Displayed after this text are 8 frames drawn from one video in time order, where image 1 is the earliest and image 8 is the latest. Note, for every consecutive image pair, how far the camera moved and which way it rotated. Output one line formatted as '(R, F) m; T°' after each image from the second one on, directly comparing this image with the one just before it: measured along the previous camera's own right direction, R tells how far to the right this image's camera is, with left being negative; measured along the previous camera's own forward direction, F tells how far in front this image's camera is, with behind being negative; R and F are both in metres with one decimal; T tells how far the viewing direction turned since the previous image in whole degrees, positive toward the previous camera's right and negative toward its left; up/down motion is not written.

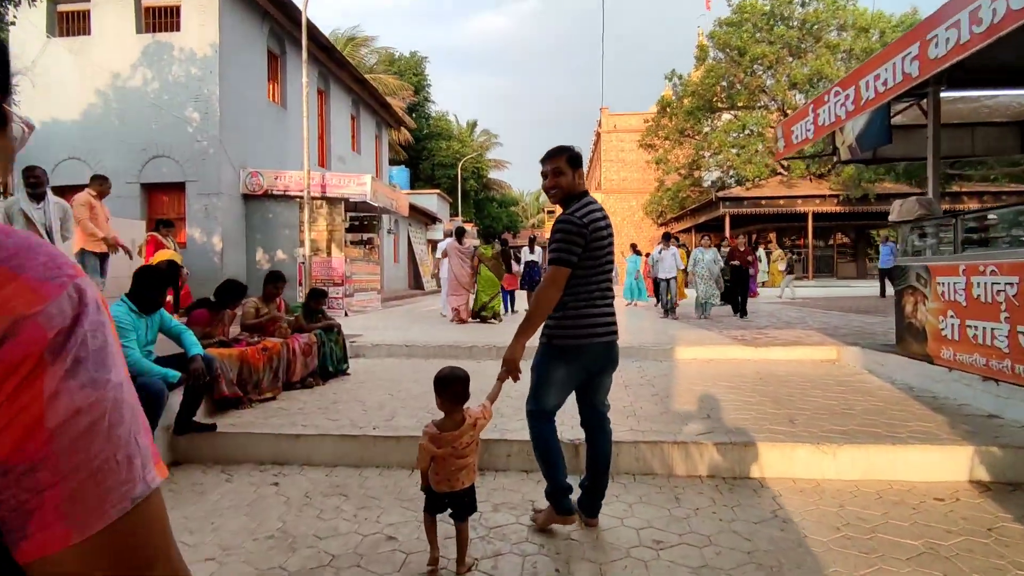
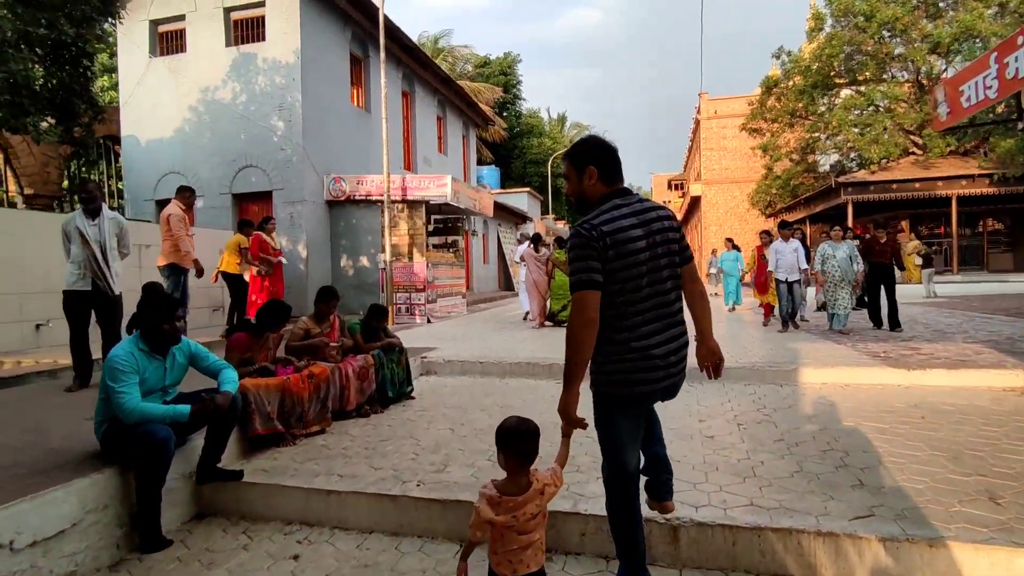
(+0.1, +0.8) m; -10°
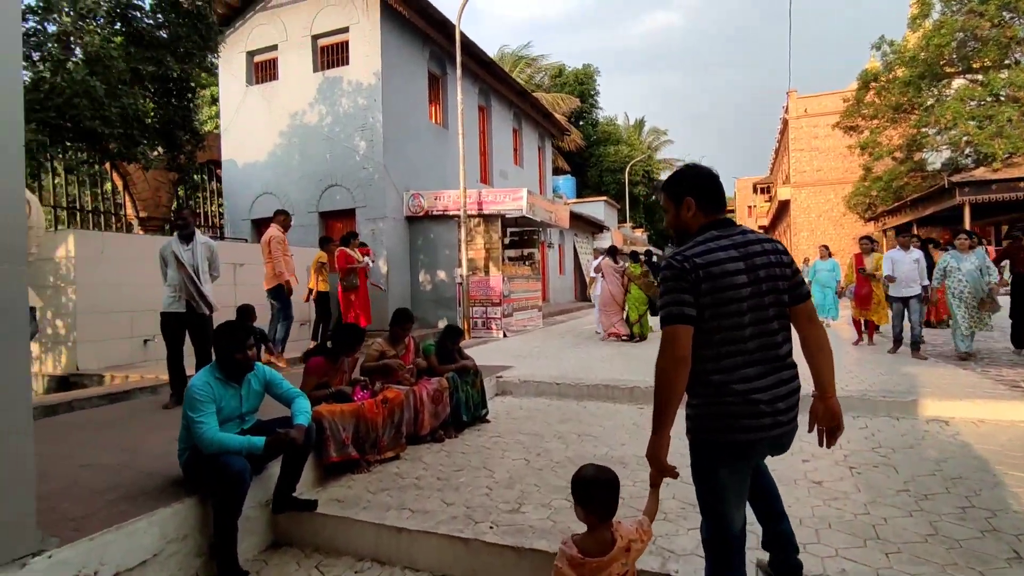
(0.0, +0.2) m; -8°
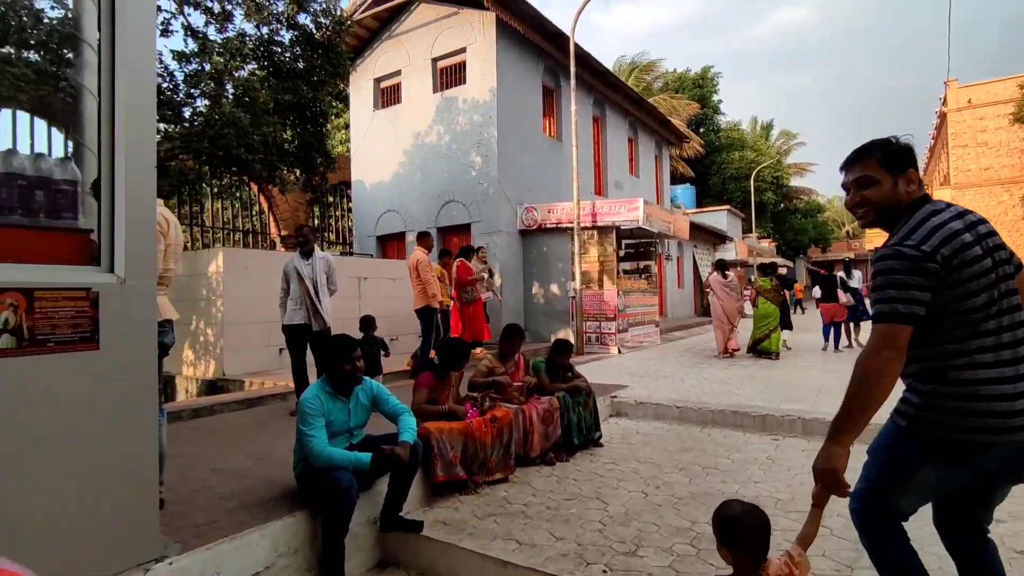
(0.0, +0.2) m; -12°
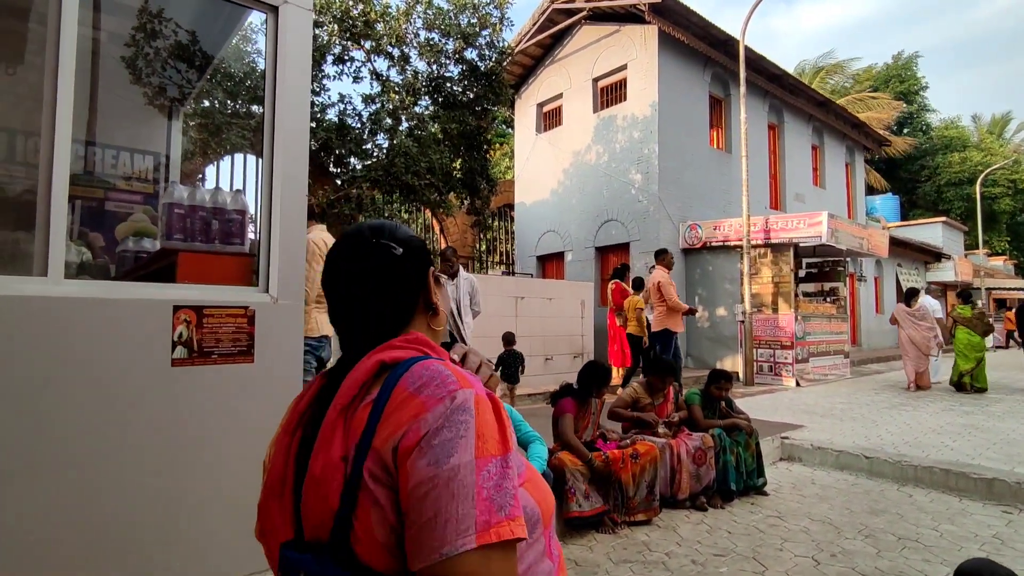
(+0.1, +0.2) m; -17°
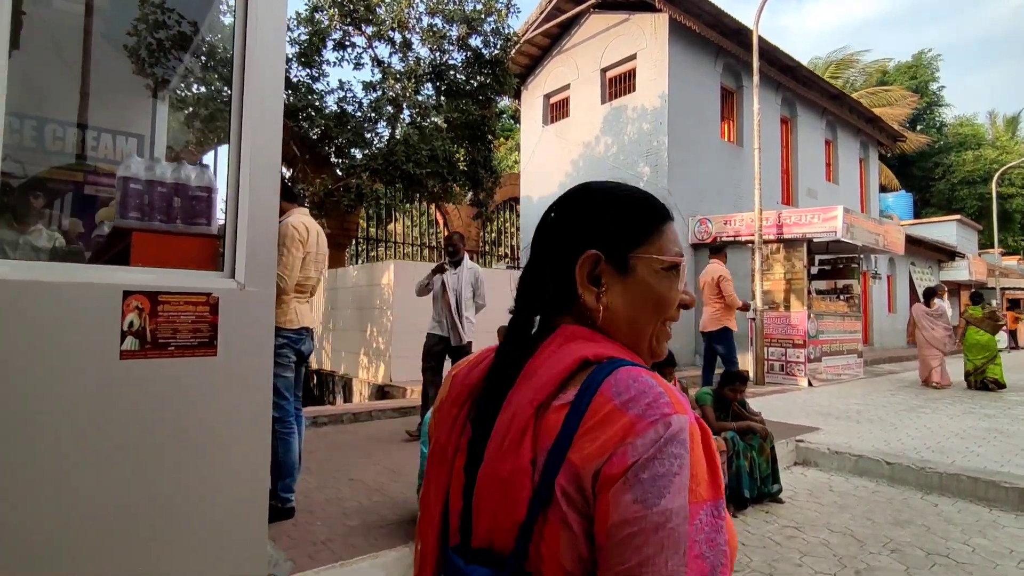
(0.0, +0.3) m; -1°
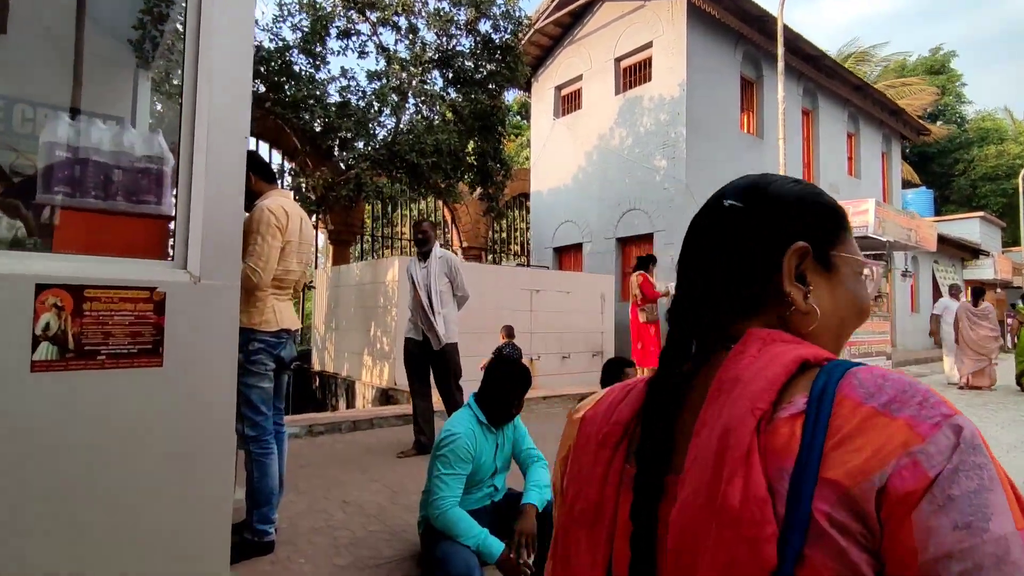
(0.0, +0.5) m; -1°
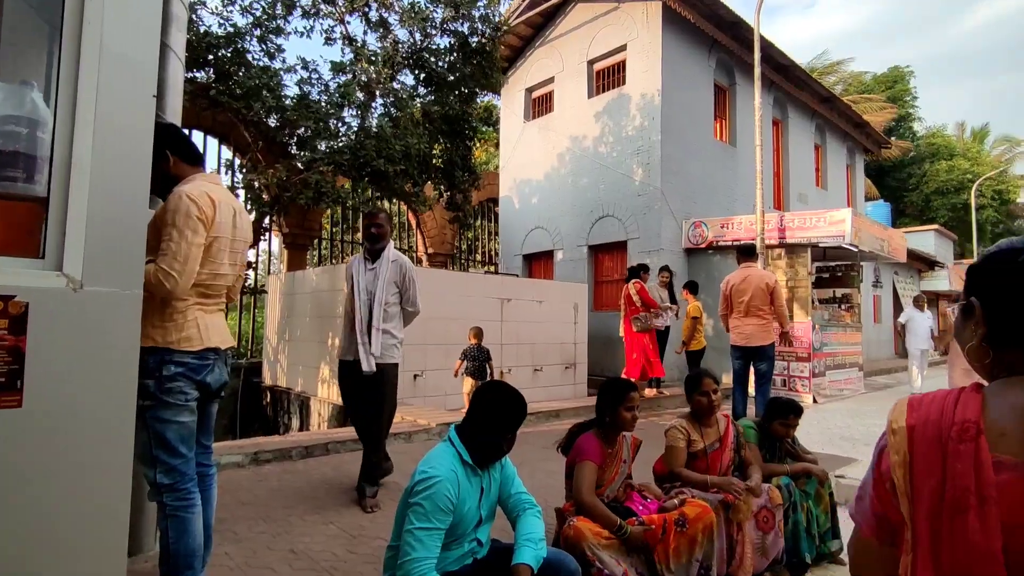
(0.0, +0.5) m; +3°
